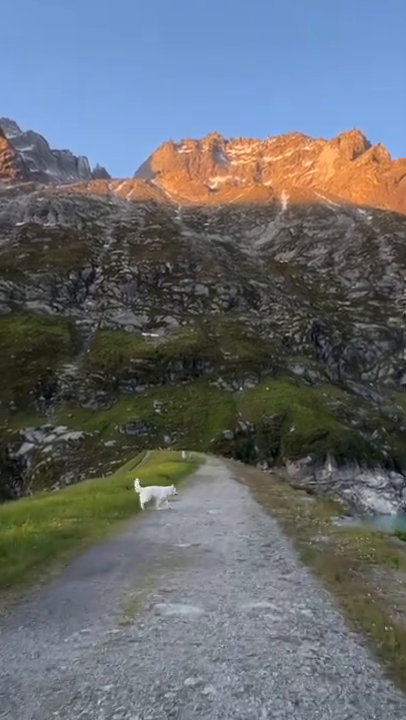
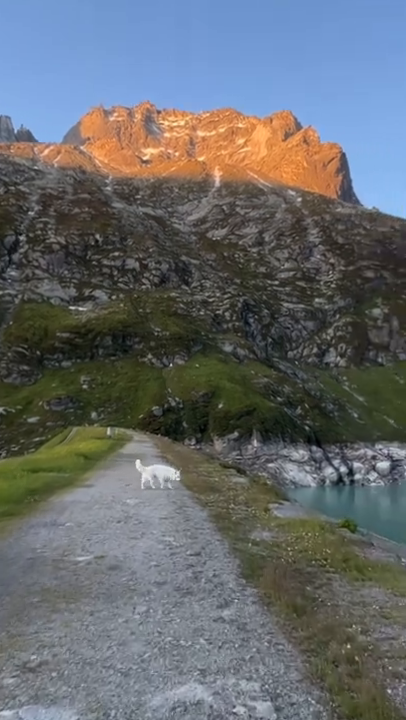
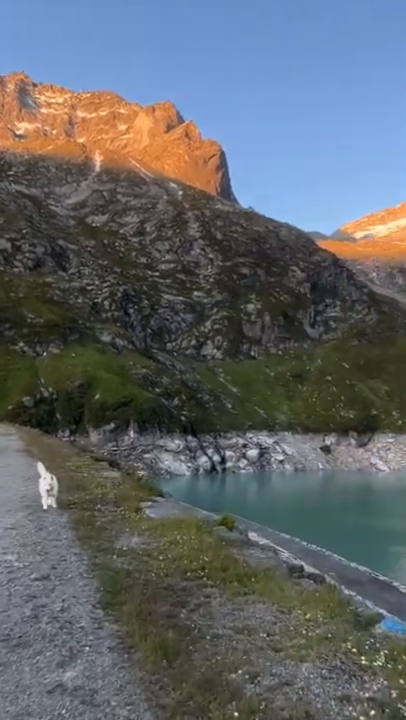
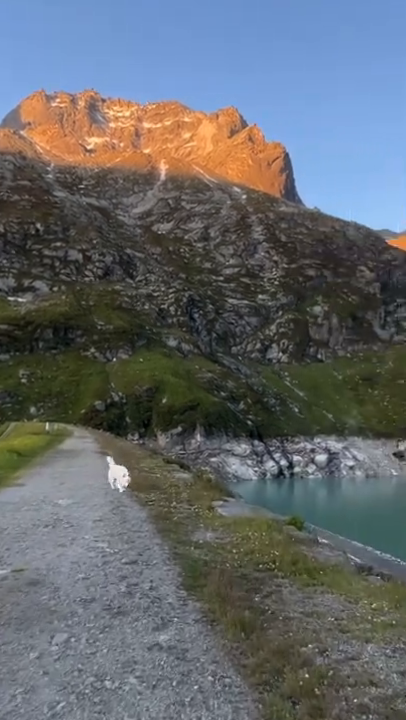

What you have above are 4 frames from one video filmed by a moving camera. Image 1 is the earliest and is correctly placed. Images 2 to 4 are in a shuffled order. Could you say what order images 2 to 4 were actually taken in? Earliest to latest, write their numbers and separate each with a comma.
2, 4, 3
